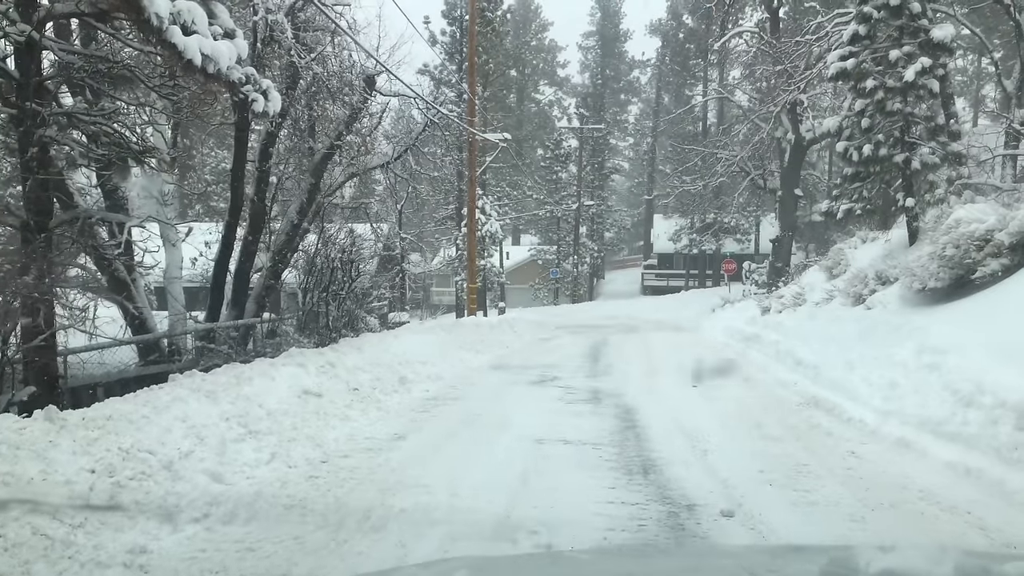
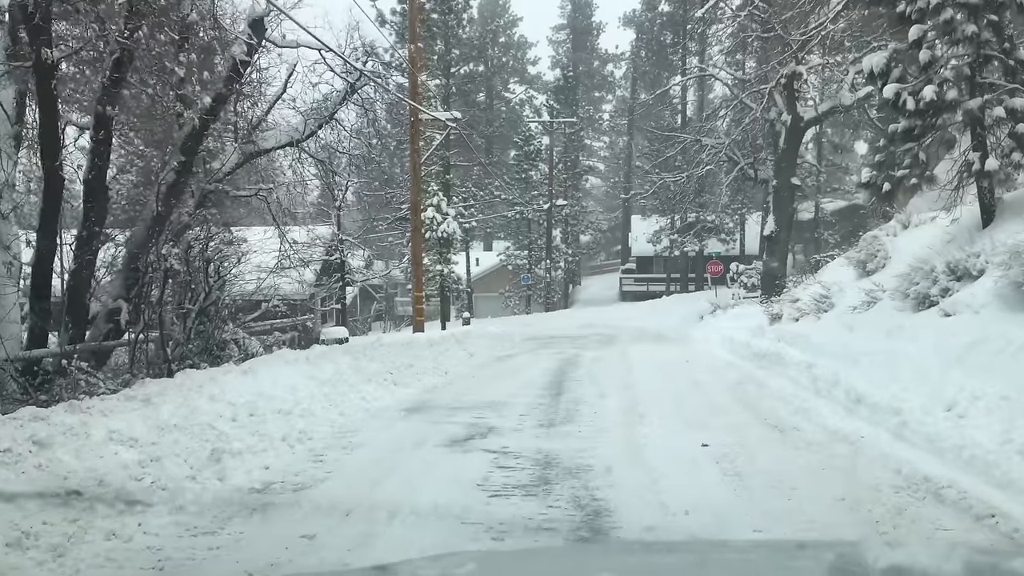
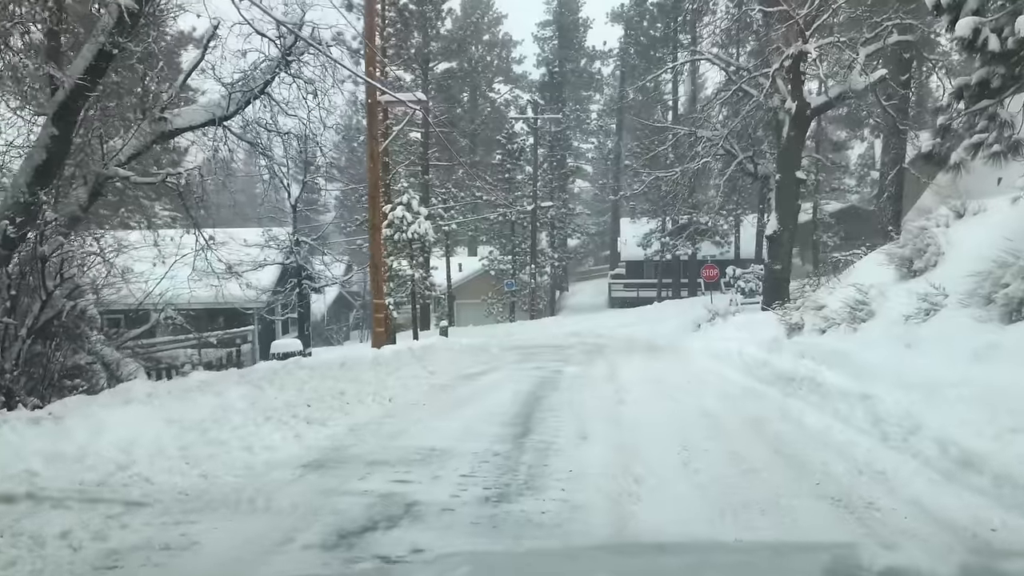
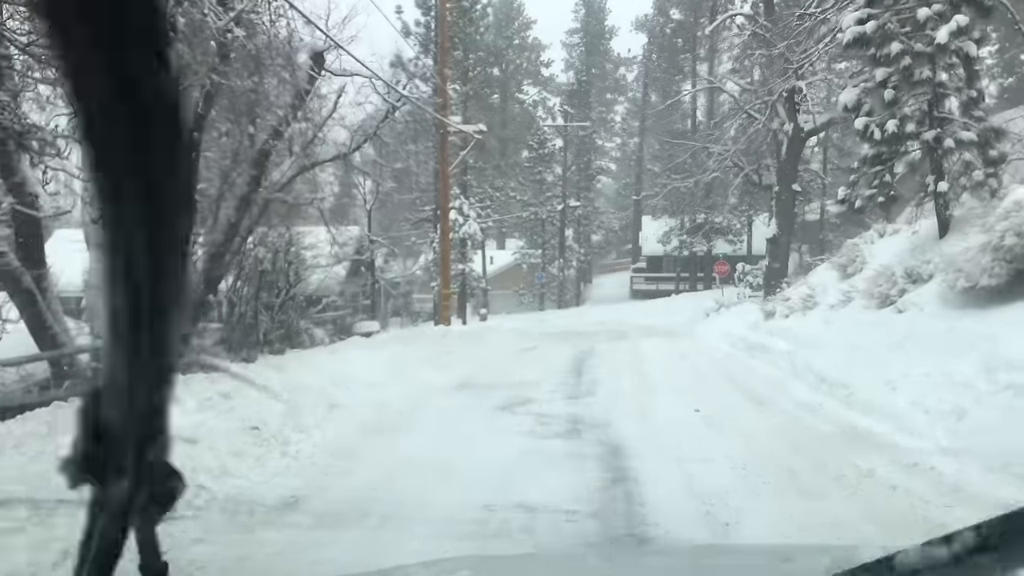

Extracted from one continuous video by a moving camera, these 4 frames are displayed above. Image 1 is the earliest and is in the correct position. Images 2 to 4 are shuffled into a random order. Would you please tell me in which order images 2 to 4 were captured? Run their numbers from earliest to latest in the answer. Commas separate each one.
4, 2, 3
